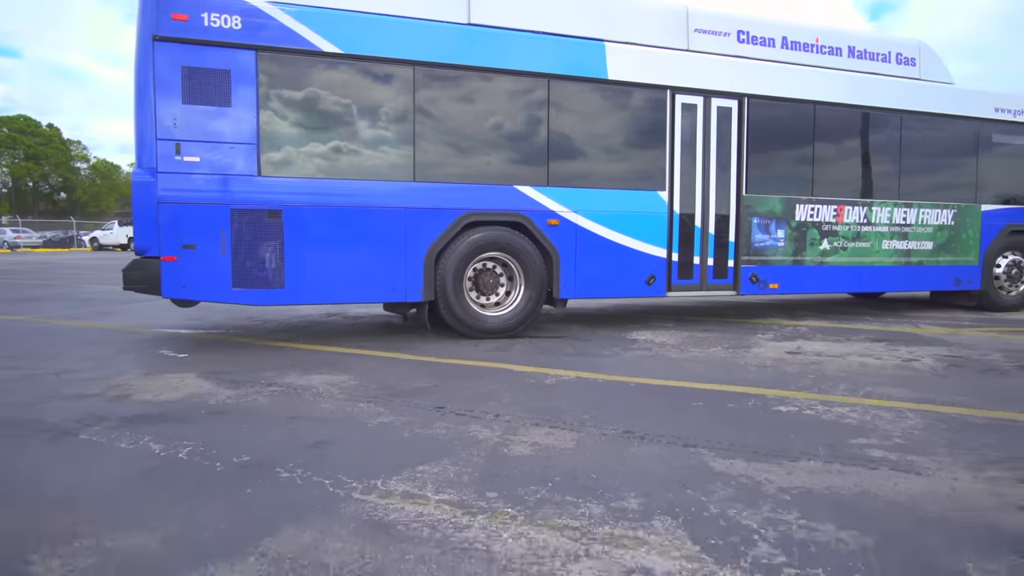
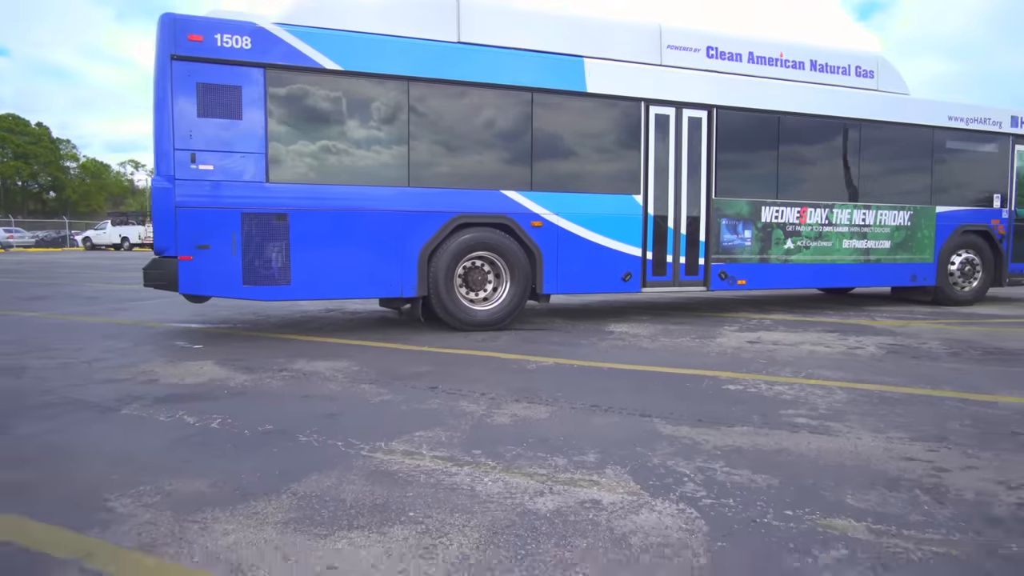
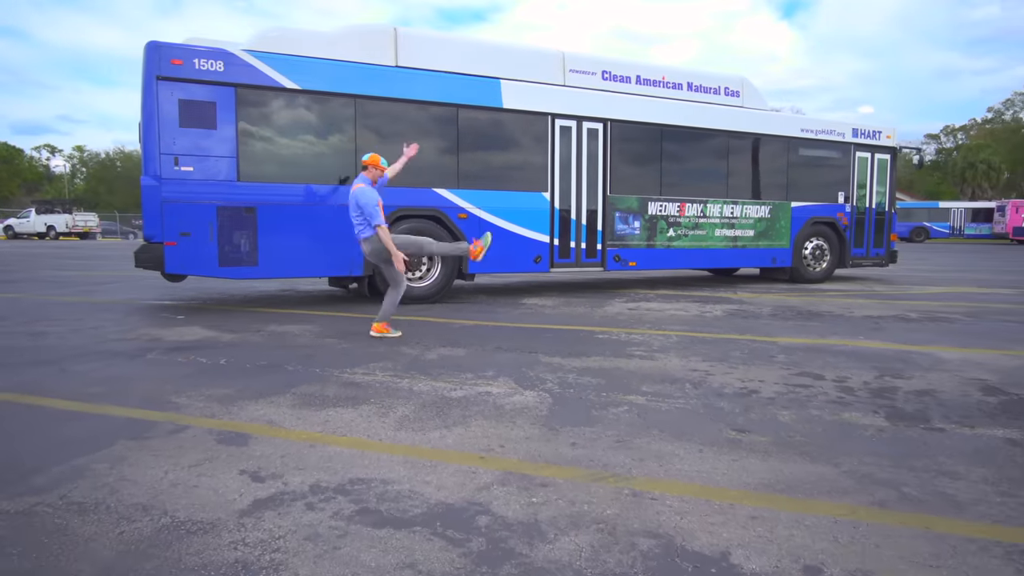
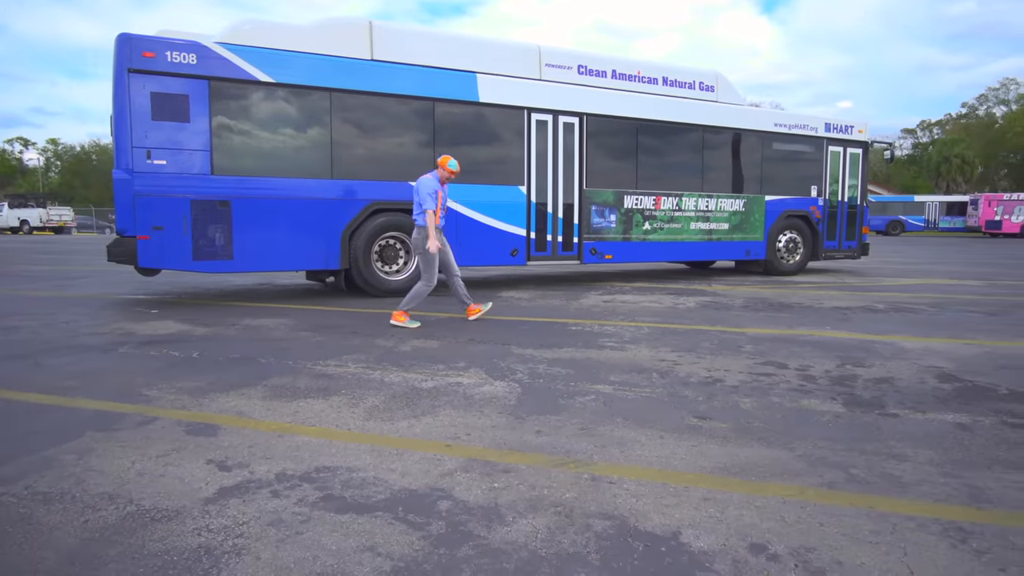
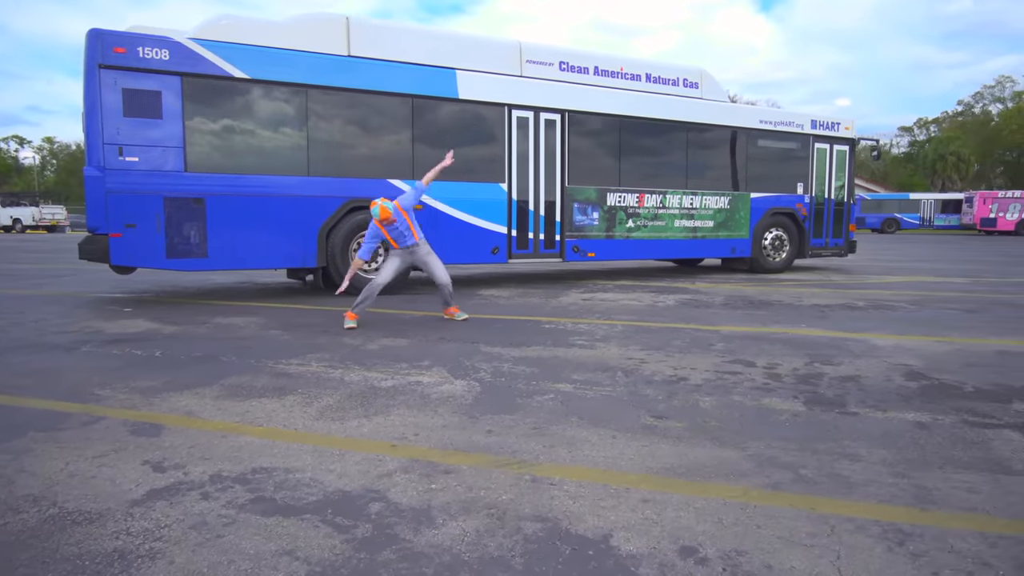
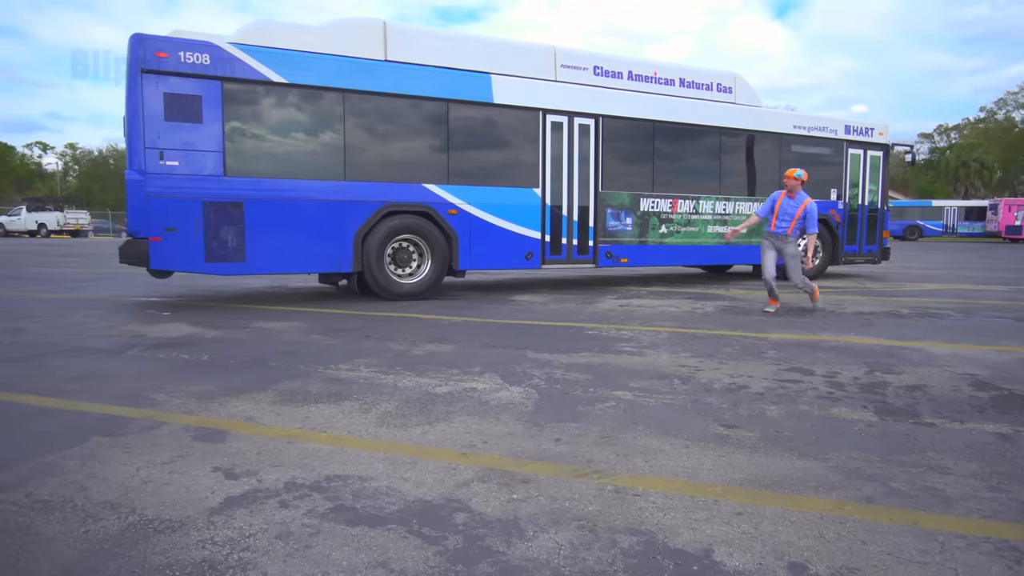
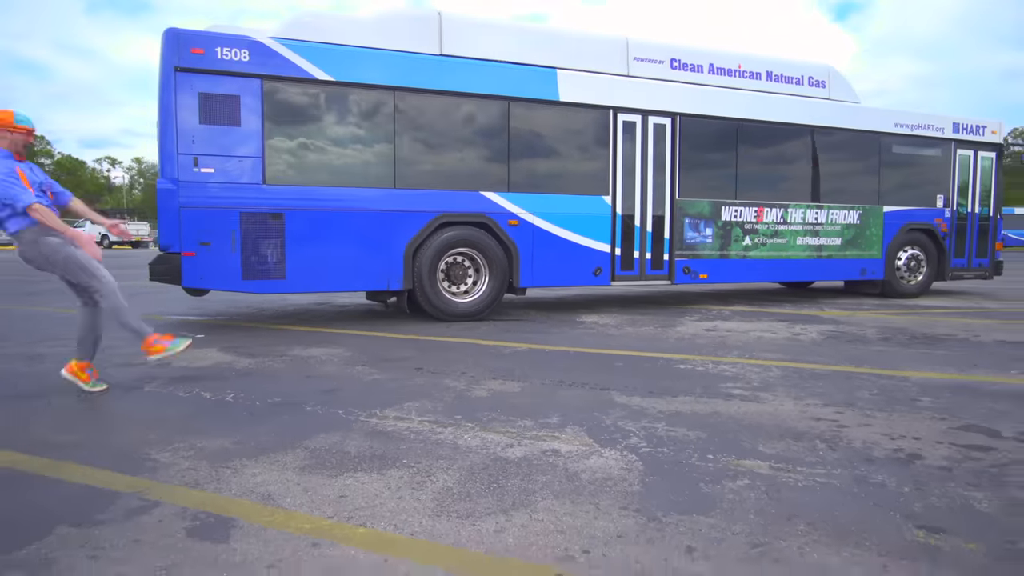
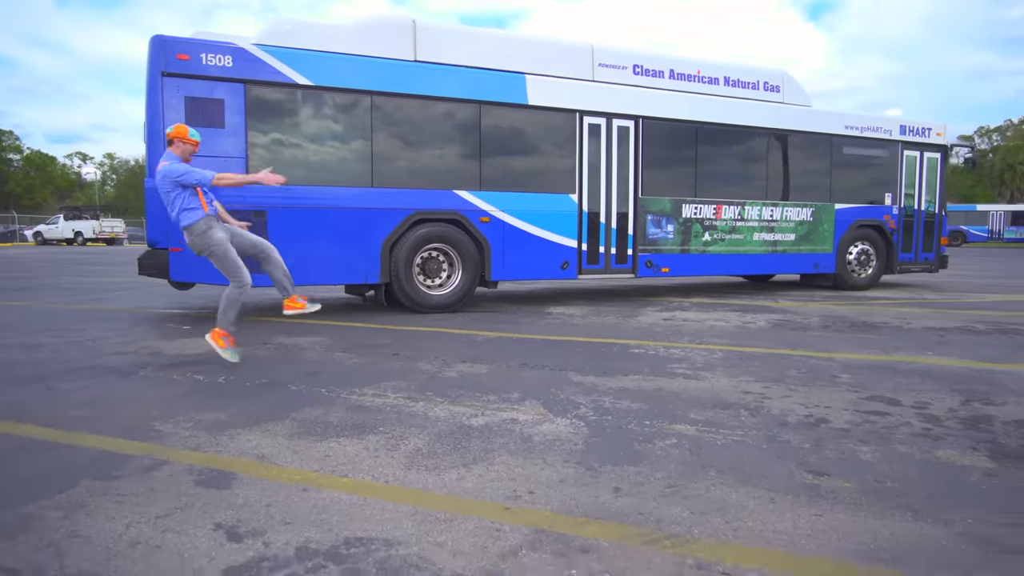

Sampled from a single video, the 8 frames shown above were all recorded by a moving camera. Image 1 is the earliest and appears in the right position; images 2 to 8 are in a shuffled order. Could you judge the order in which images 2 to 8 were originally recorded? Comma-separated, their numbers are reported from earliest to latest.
2, 7, 8, 3, 4, 5, 6
